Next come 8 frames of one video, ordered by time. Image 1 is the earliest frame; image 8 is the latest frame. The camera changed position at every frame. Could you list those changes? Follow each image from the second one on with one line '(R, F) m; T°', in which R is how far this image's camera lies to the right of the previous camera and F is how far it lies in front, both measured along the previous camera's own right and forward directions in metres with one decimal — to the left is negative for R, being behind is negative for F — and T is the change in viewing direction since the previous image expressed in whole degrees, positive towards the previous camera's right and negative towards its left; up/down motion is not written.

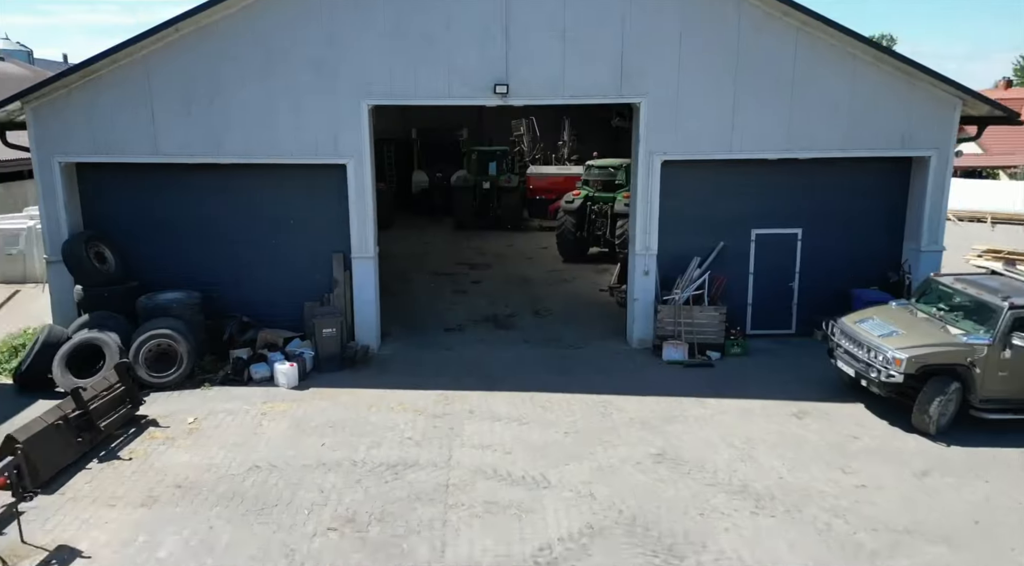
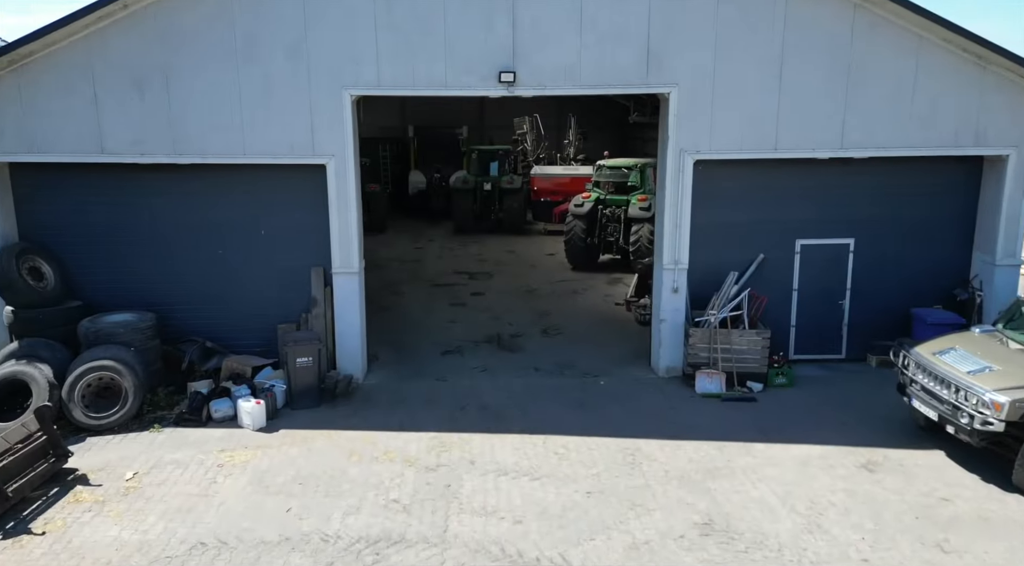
(-0.1, +1.1) m; 0°
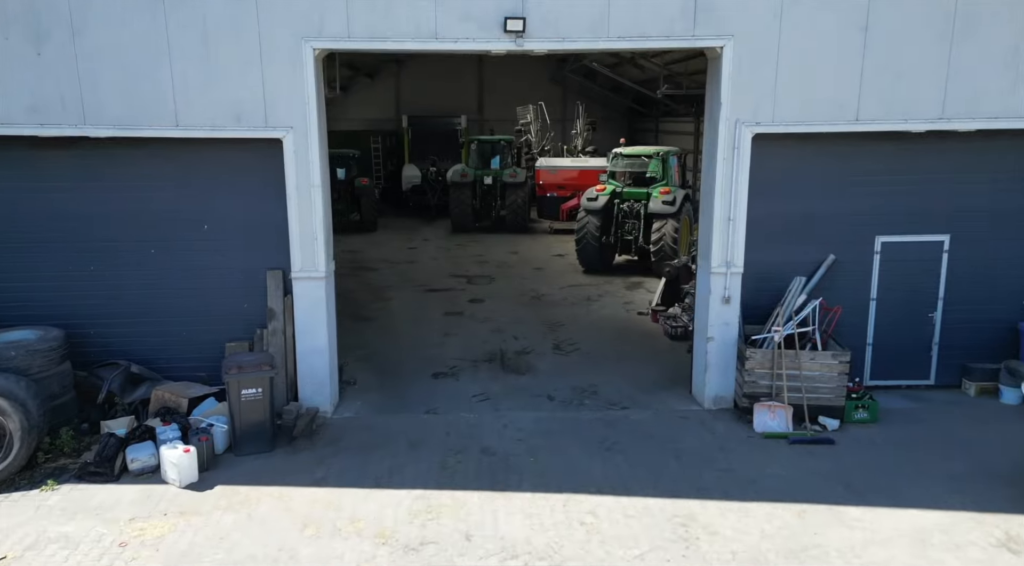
(-0.1, +1.5) m; 0°
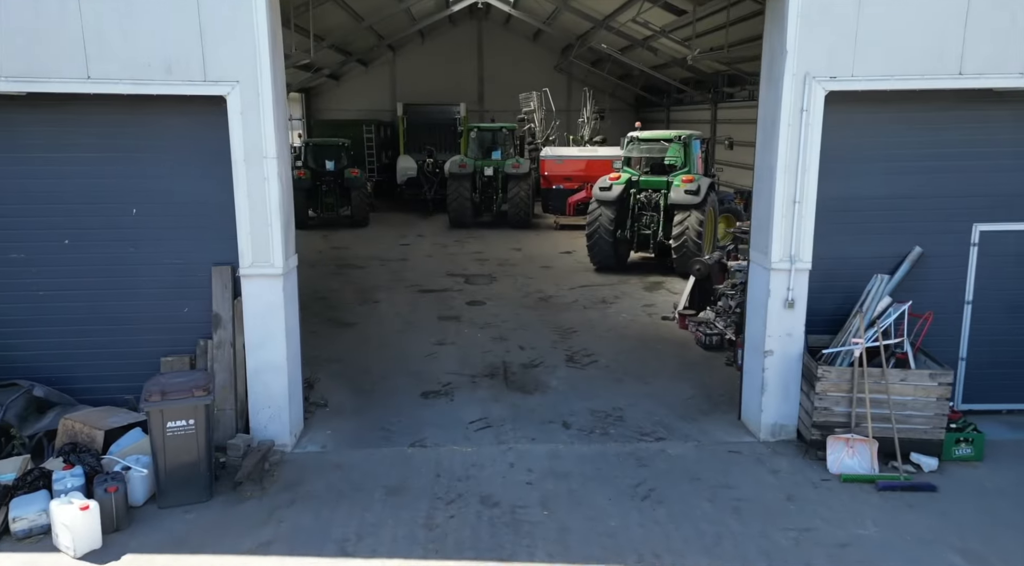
(0.0, +1.2) m; 0°
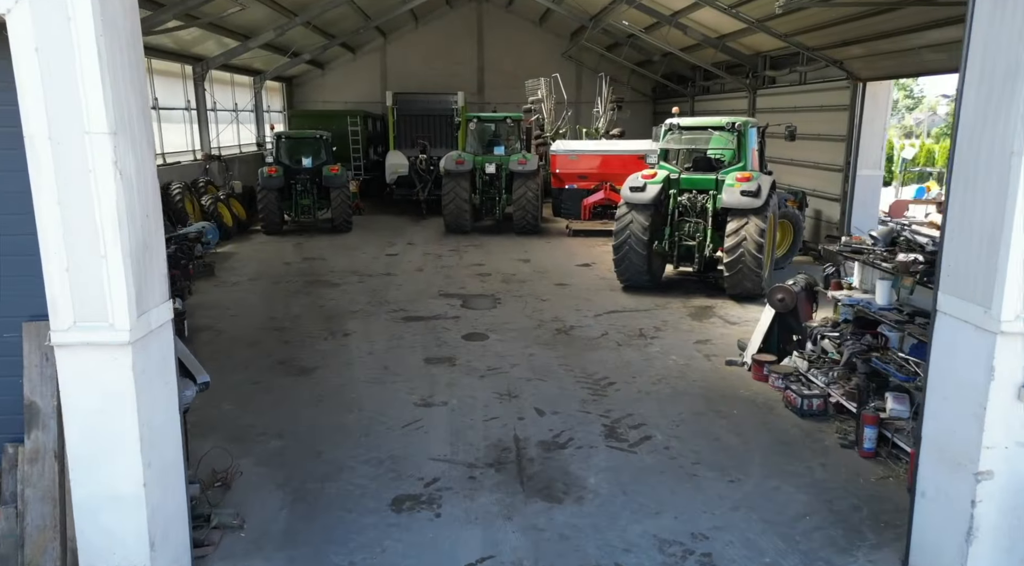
(-0.1, +1.9) m; 0°
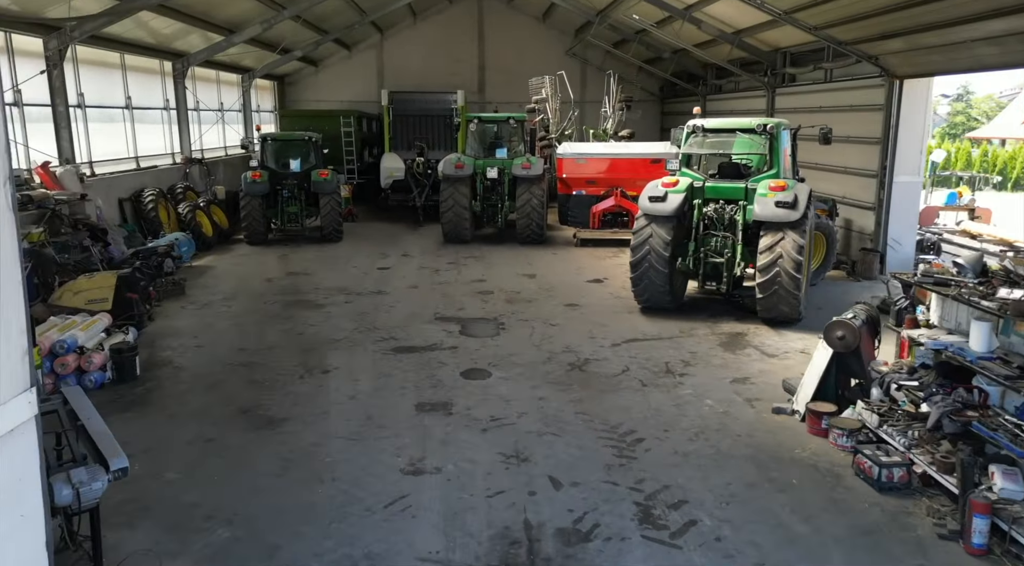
(0.0, +0.9) m; 0°
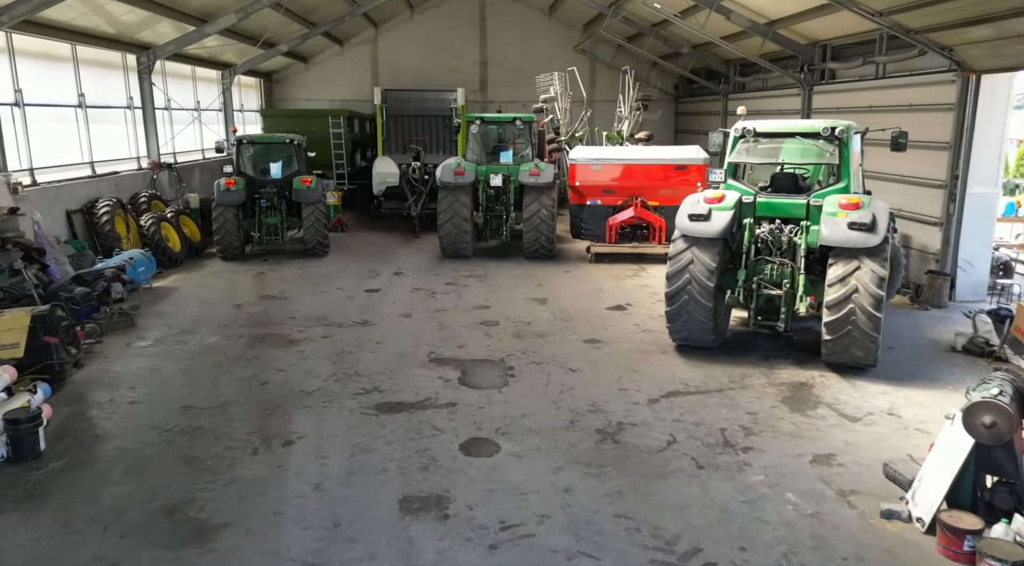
(-0.1, +1.3) m; 0°
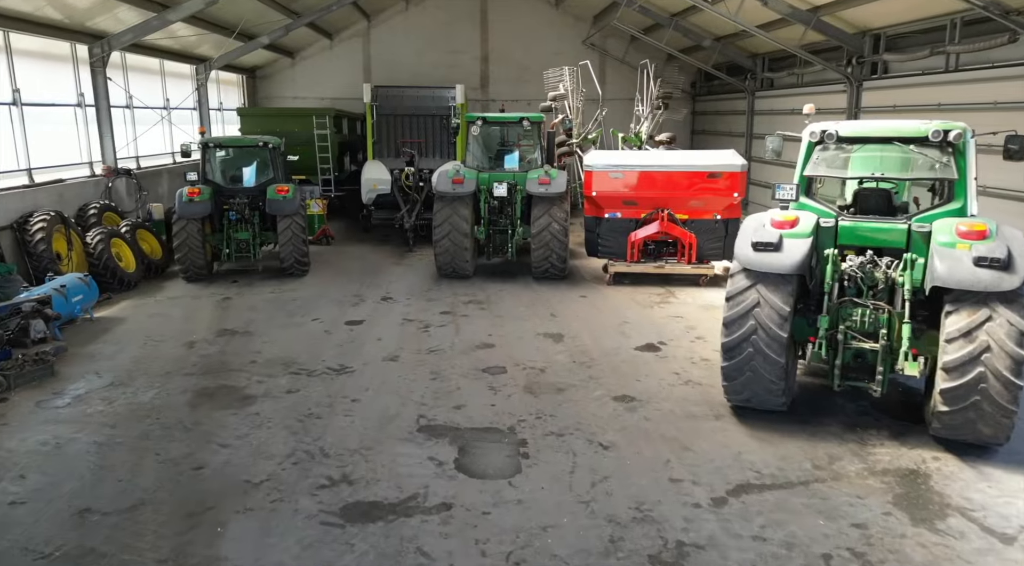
(-0.1, +1.3) m; 0°
